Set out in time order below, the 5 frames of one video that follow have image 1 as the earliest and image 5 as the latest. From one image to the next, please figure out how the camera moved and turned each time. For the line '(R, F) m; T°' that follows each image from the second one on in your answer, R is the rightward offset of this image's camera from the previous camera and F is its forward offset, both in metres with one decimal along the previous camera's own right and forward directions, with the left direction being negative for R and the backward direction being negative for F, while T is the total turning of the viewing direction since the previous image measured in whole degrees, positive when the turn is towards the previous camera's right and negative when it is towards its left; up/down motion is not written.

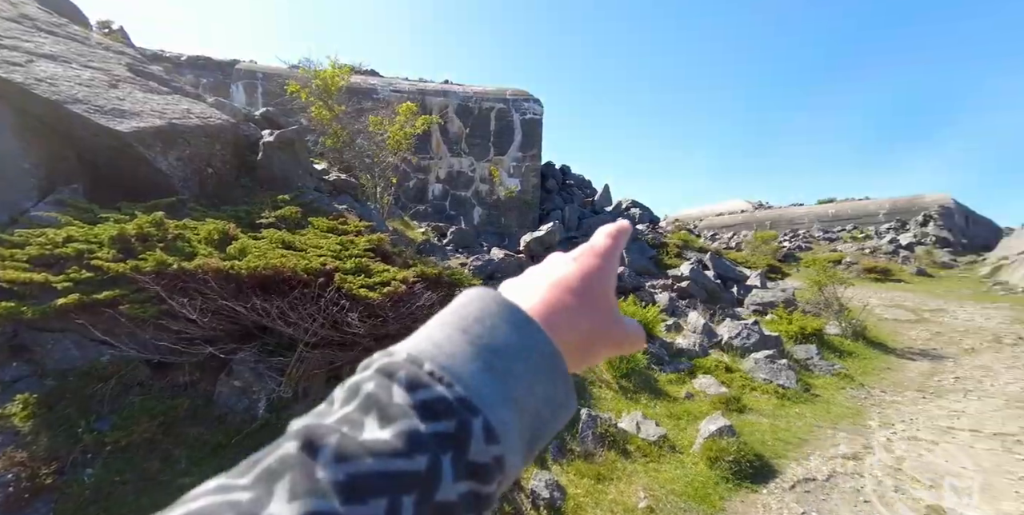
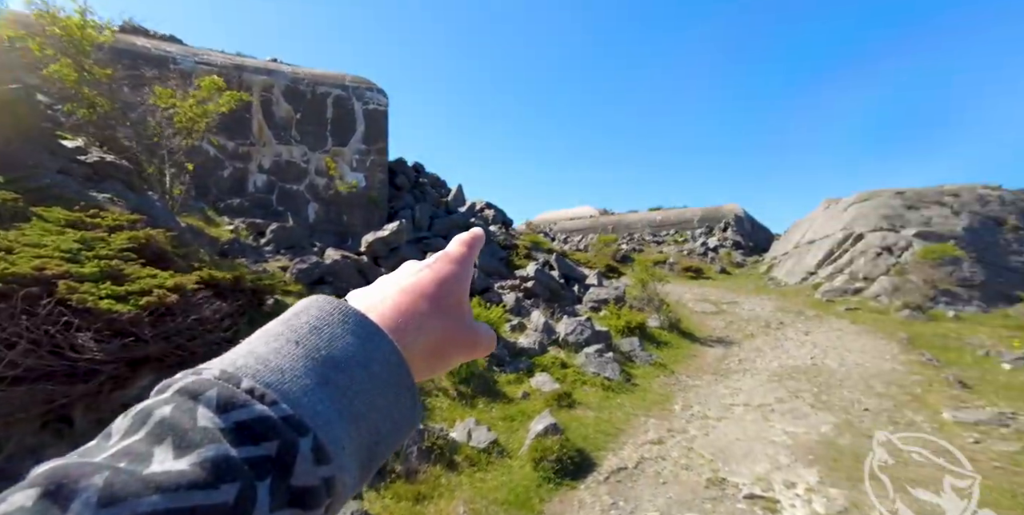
(+0.4, +0.3) m; +17°
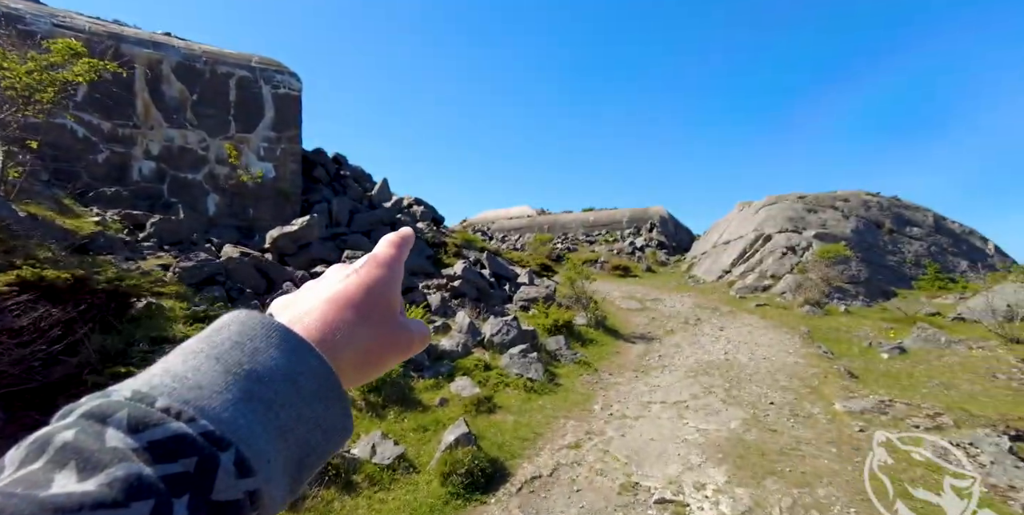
(+0.3, +0.3) m; +8°
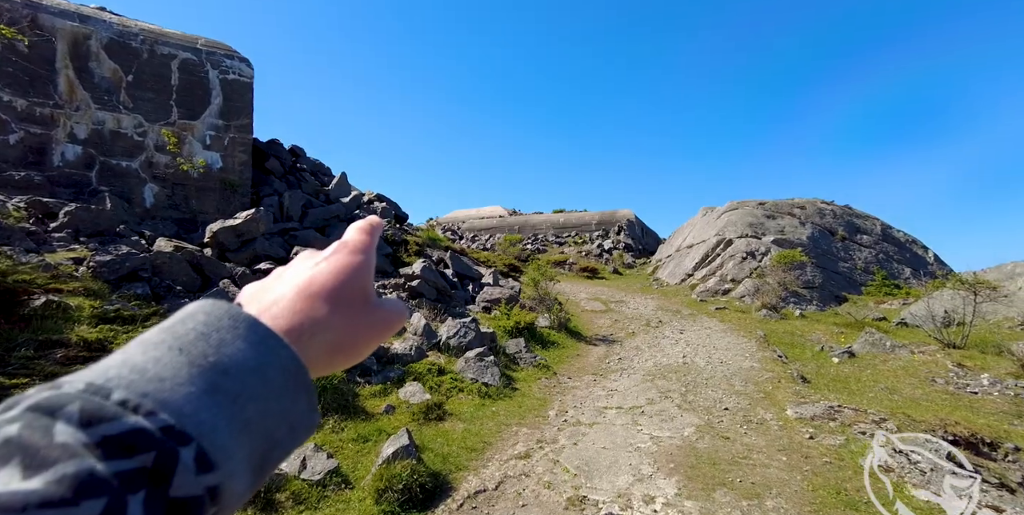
(+0.2, +0.3) m; +4°
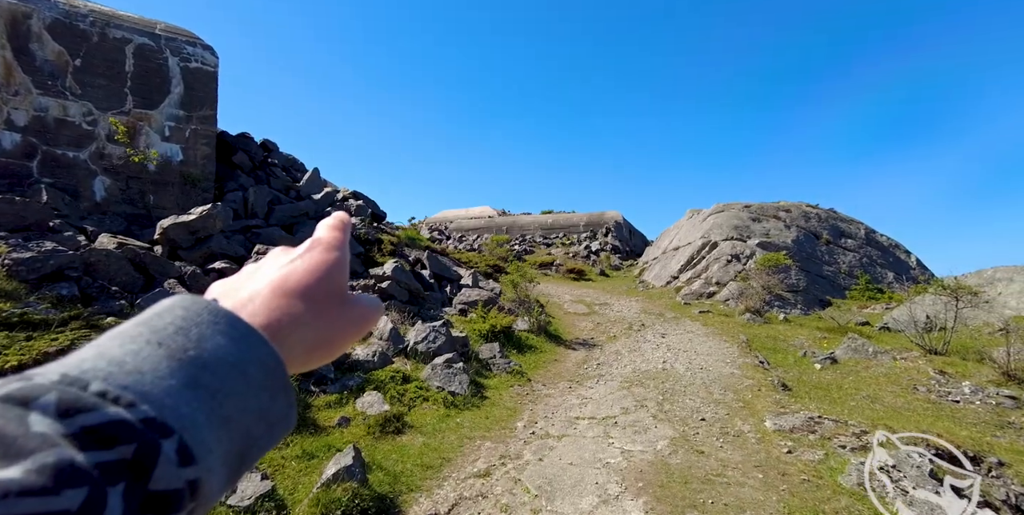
(+0.4, +0.5) m; +1°
